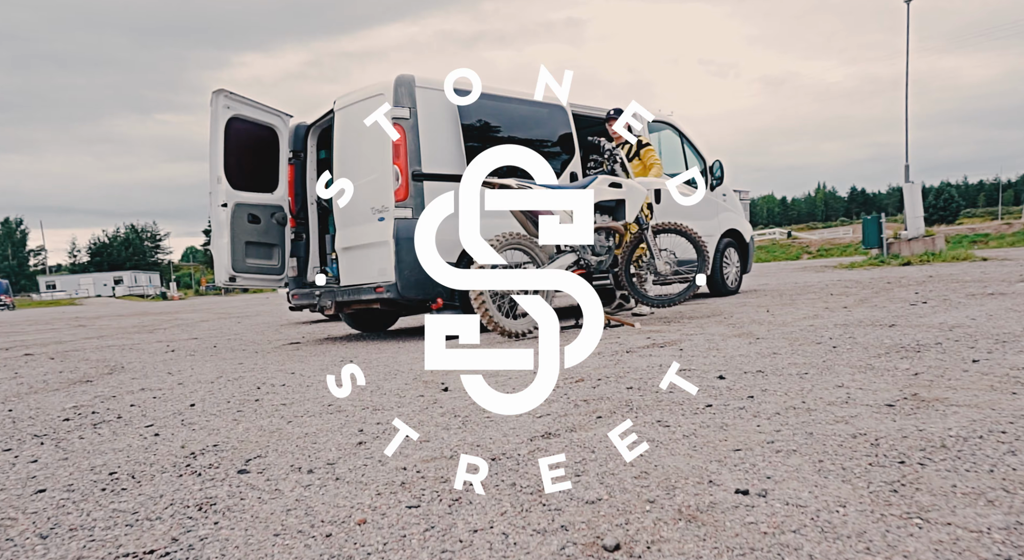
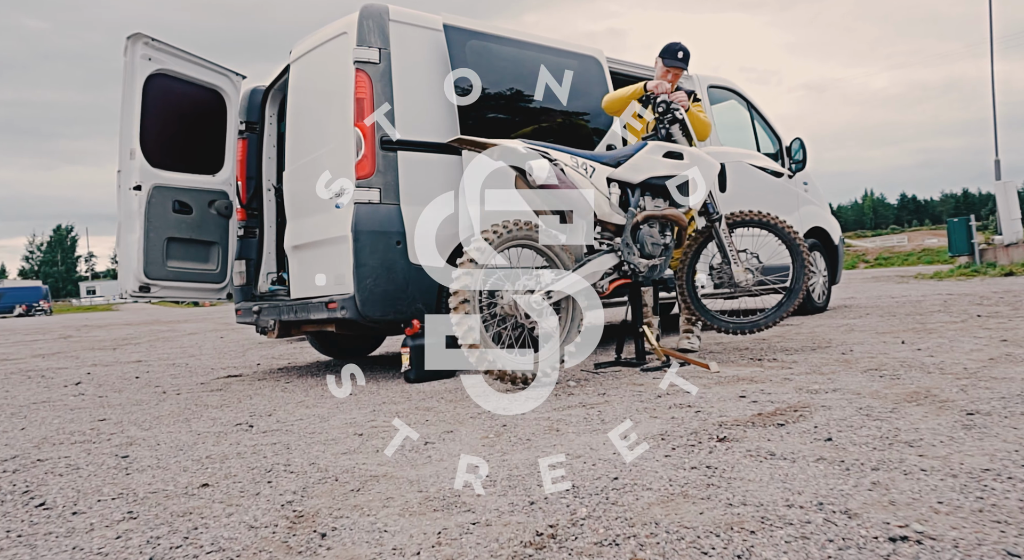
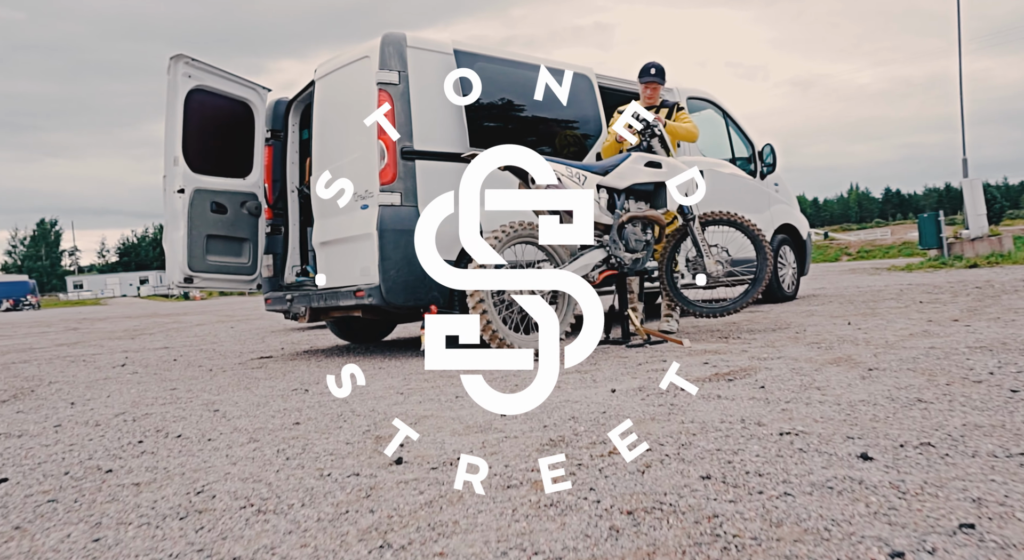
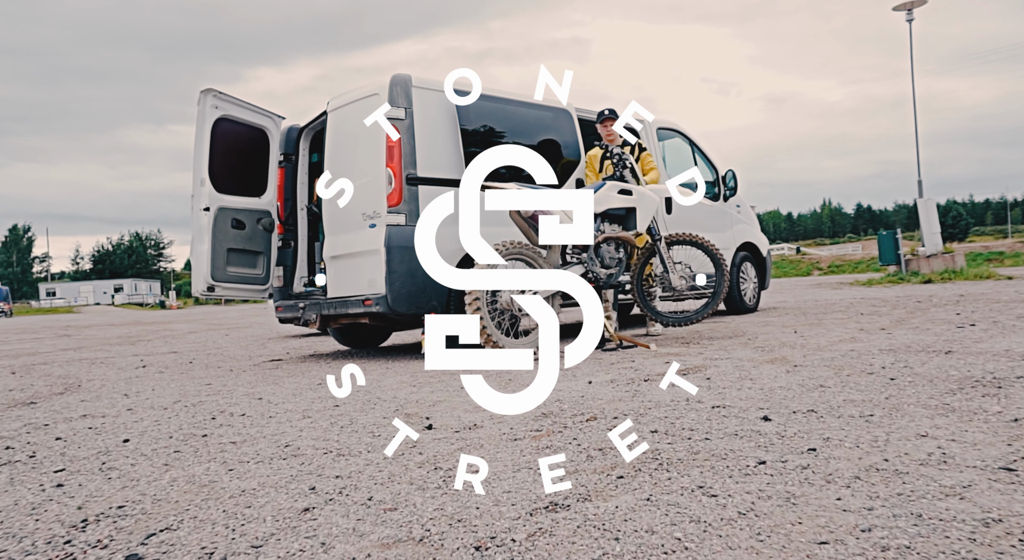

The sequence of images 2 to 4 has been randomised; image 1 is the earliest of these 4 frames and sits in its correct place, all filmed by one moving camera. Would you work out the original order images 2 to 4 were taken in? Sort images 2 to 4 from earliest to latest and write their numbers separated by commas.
4, 3, 2
